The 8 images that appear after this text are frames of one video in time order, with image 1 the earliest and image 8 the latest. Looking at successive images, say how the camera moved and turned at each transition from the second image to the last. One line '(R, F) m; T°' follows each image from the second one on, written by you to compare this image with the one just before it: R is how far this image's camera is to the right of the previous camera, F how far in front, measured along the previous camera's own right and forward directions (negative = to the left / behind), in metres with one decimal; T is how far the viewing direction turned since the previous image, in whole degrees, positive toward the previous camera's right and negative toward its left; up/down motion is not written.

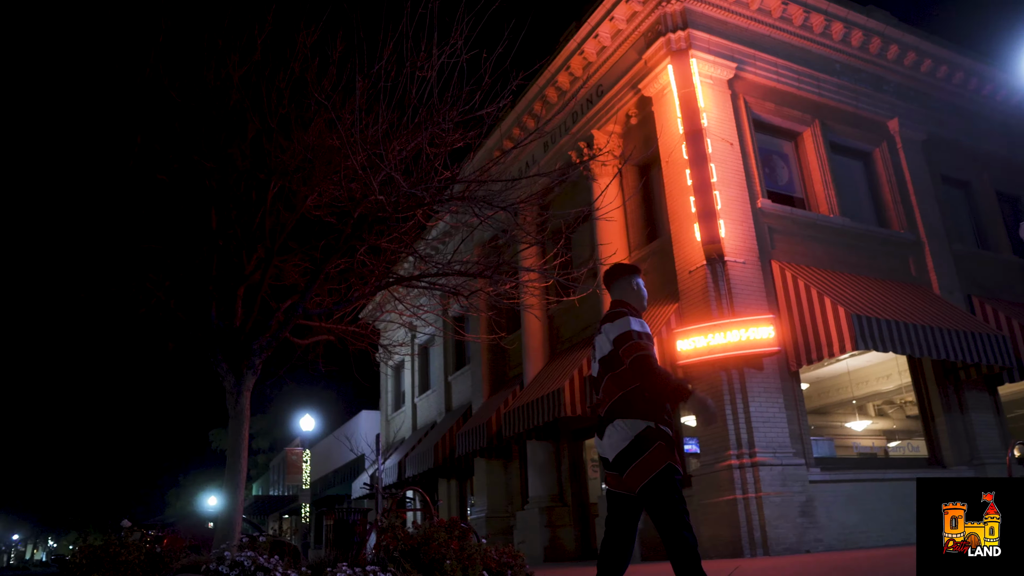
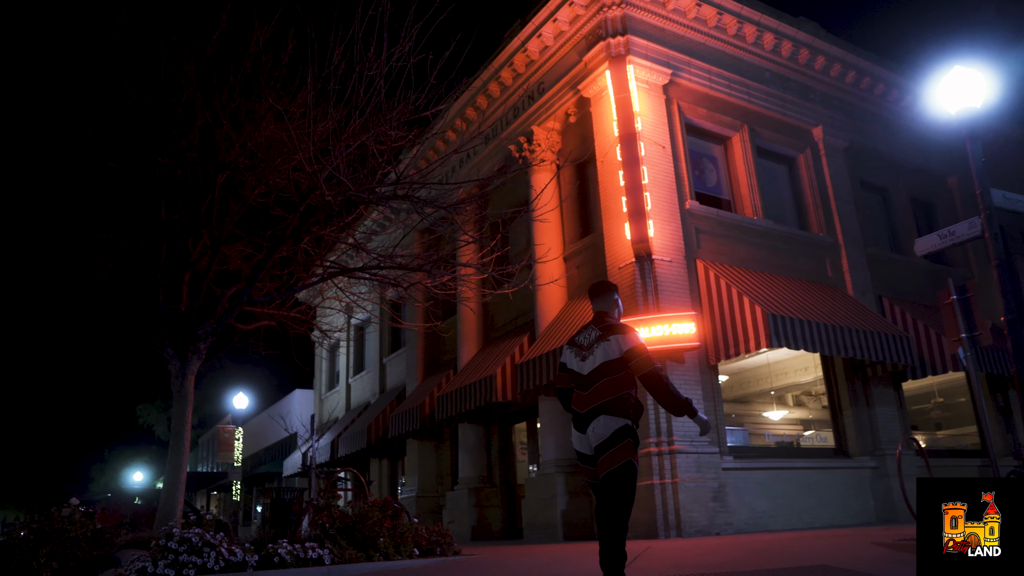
(0.0, -0.5) m; +4°
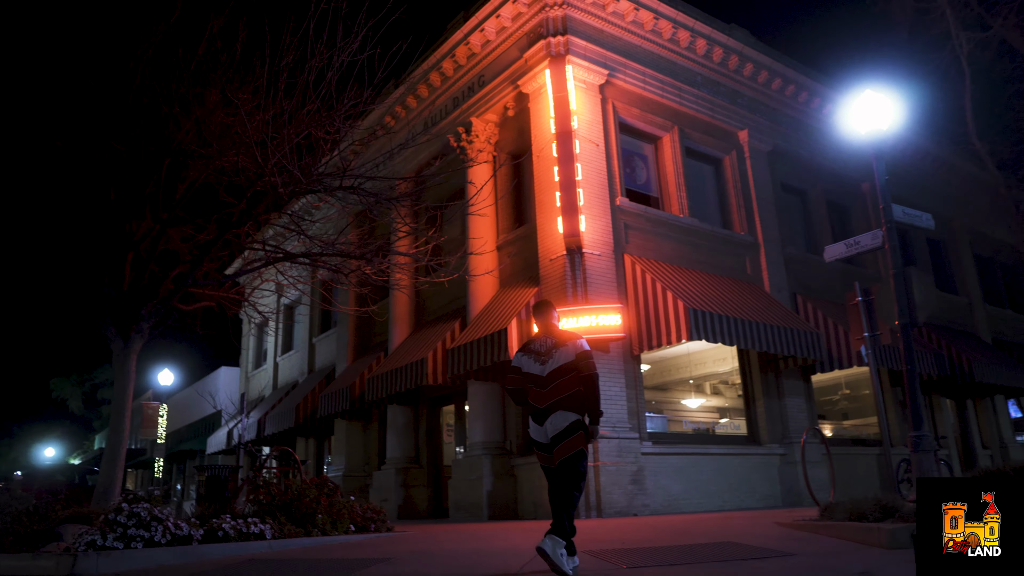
(-0.1, -0.4) m; +5°
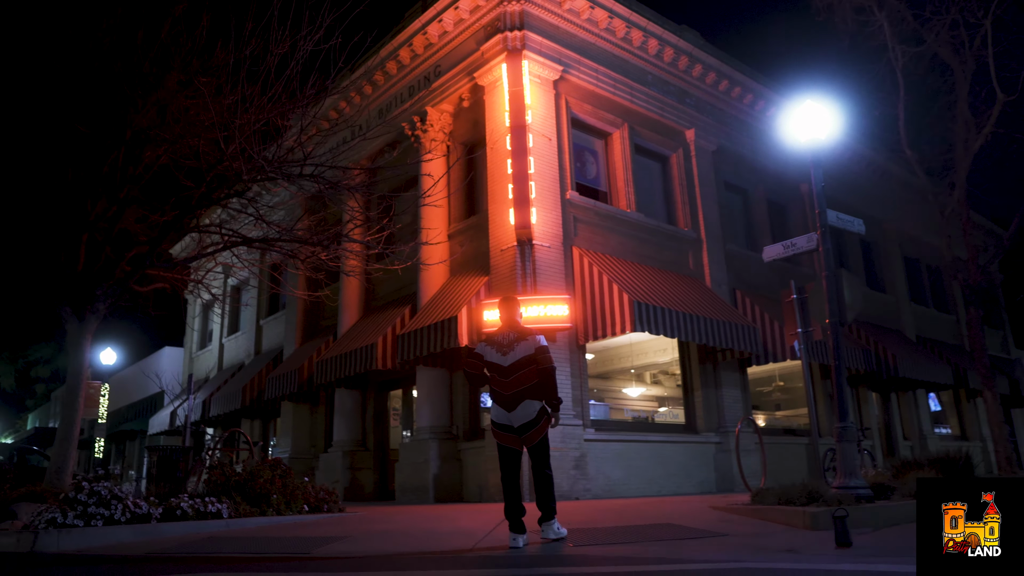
(-0.1, -0.3) m; +4°
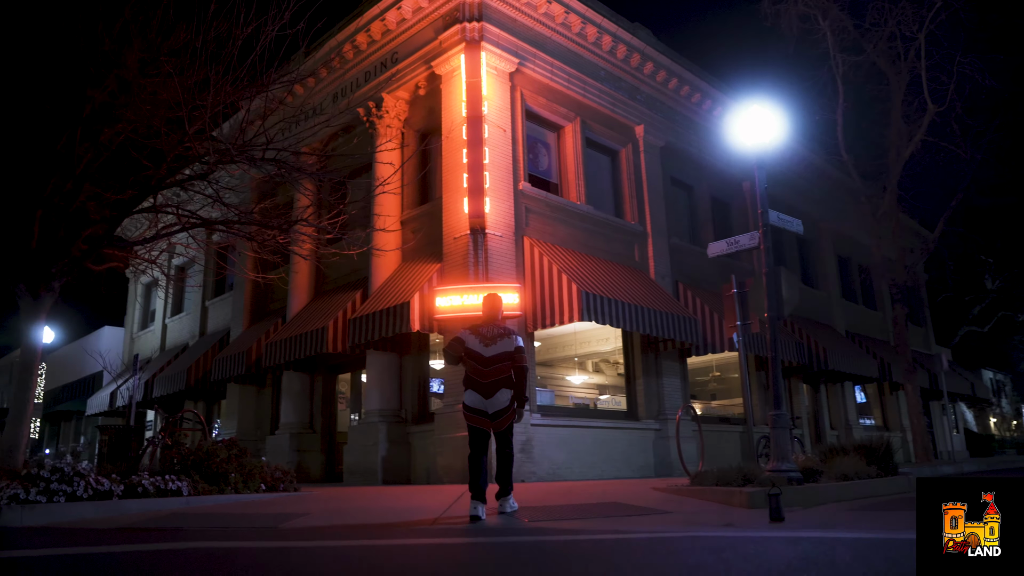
(-0.2, -0.3) m; +4°
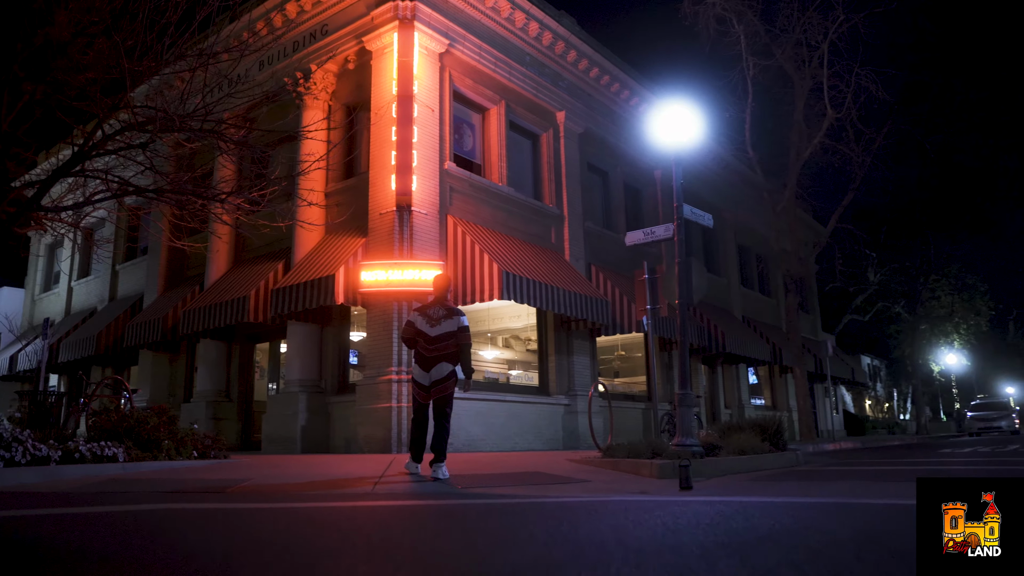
(-0.3, -0.5) m; +7°
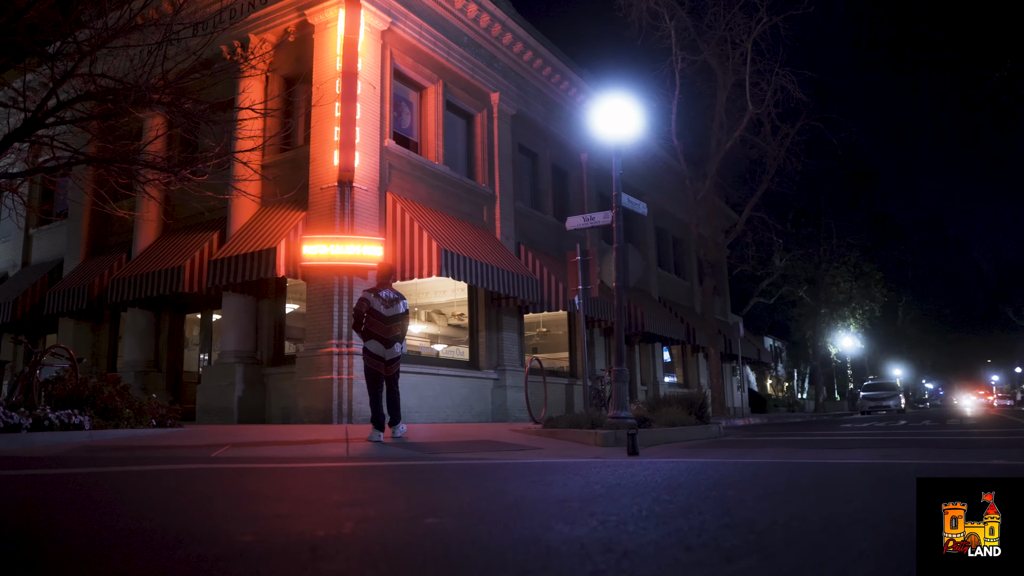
(-0.5, -0.6) m; +6°
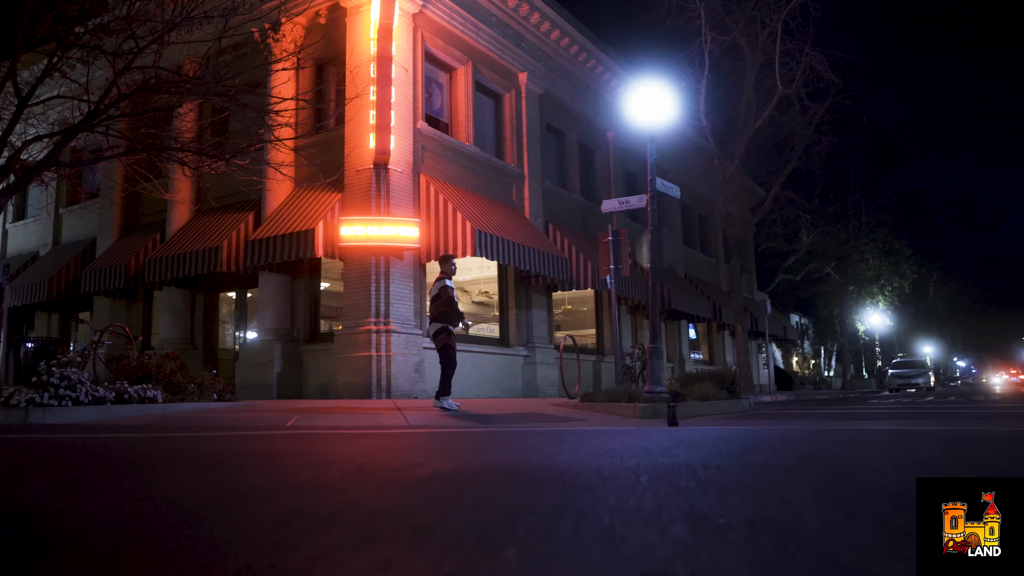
(-0.2, -0.3) m; -1°
